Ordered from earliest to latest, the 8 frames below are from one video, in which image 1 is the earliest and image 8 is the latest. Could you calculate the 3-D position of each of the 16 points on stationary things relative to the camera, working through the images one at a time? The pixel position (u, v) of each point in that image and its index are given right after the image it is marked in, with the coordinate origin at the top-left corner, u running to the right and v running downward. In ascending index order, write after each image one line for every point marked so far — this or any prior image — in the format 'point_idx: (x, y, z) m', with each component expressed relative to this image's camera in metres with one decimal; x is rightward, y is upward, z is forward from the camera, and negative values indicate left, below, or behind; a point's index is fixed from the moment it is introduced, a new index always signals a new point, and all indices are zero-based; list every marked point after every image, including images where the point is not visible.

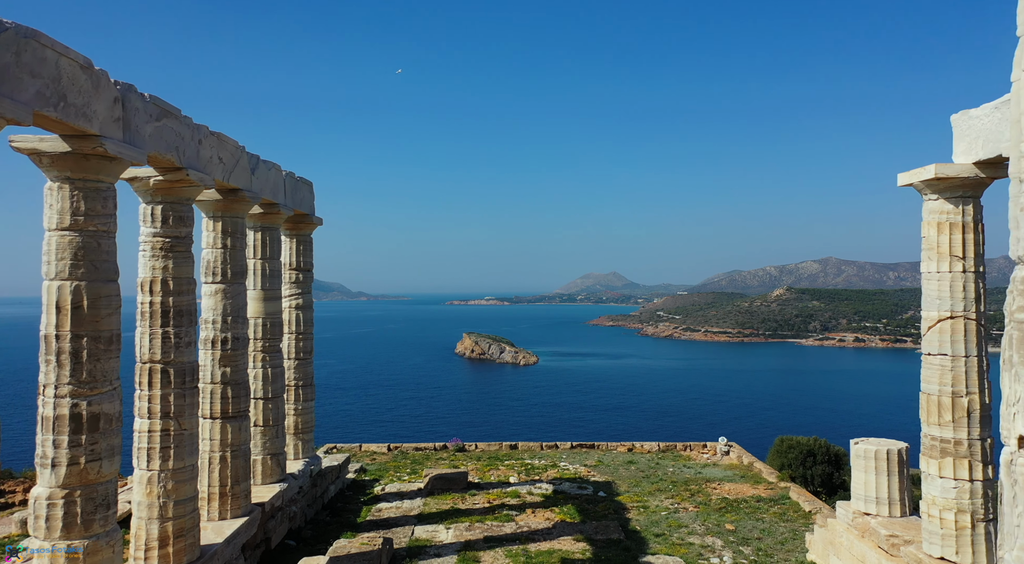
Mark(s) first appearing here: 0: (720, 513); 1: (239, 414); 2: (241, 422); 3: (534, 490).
0: (+4.6, -5.1, +15.9) m
1: (-4.4, -2.2, +11.7) m
2: (-4.4, -2.3, +11.7) m
3: (+0.5, -5.0, +17.4) m
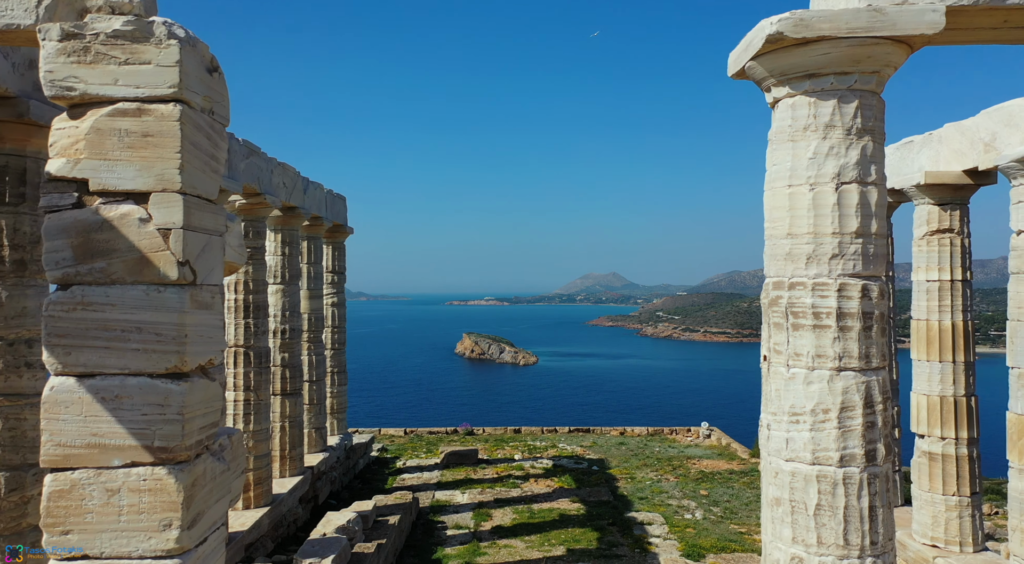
0: (+4.7, -5.1, +18.5) m
1: (-4.3, -2.2, +14.3) m
2: (-4.3, -2.3, +14.3) m
3: (+0.7, -5.1, +20.0) m
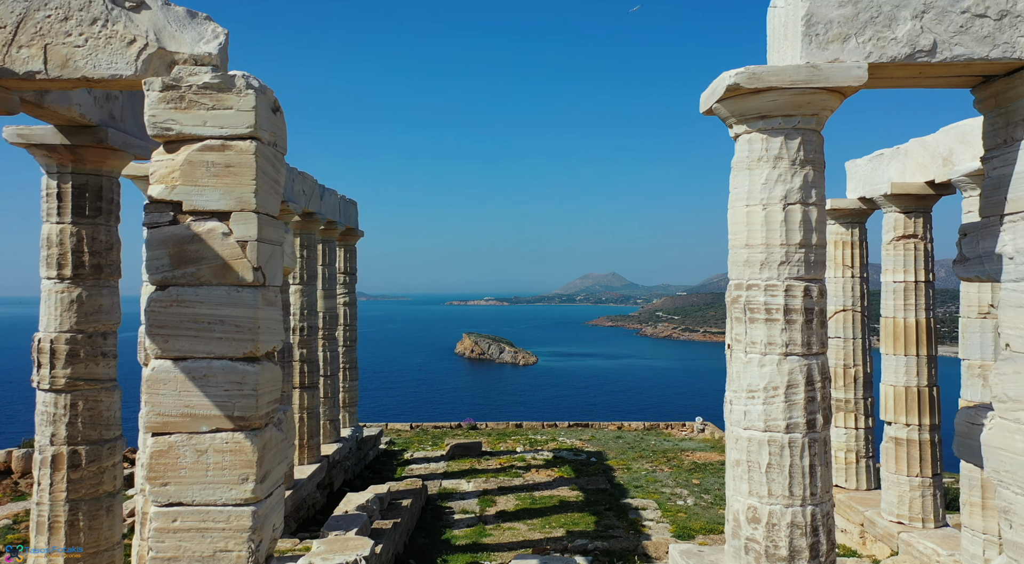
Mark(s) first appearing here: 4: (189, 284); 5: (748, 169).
0: (+4.8, -5.1, +19.5) m
1: (-4.2, -2.2, +15.3) m
2: (-4.2, -2.3, +15.3) m
3: (+0.7, -5.1, +21.0) m
4: (-2.3, 0.0, +5.2) m
5: (+1.8, +0.8, +5.4) m
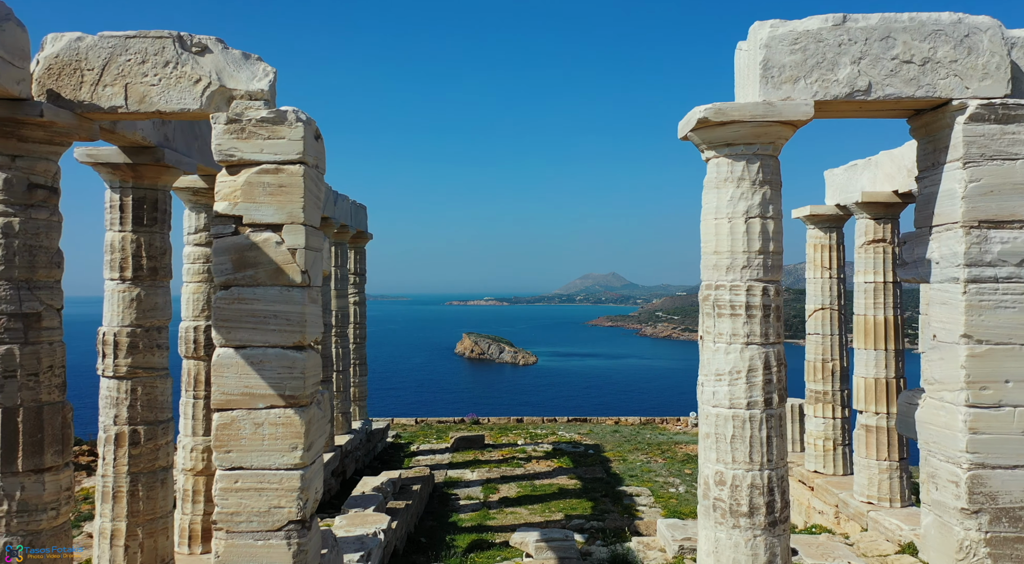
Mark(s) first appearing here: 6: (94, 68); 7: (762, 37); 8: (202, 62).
0: (+4.9, -5.2, +20.5) m
1: (-4.2, -2.2, +16.3) m
2: (-4.2, -2.3, +16.3) m
3: (+0.8, -5.1, +22.0) m
4: (-2.3, 0.0, +6.2) m
5: (+1.8, +0.8, +6.5) m
6: (-3.7, +1.9, +6.4) m
7: (+2.1, +2.1, +6.1) m
8: (-2.8, +2.0, +6.4) m
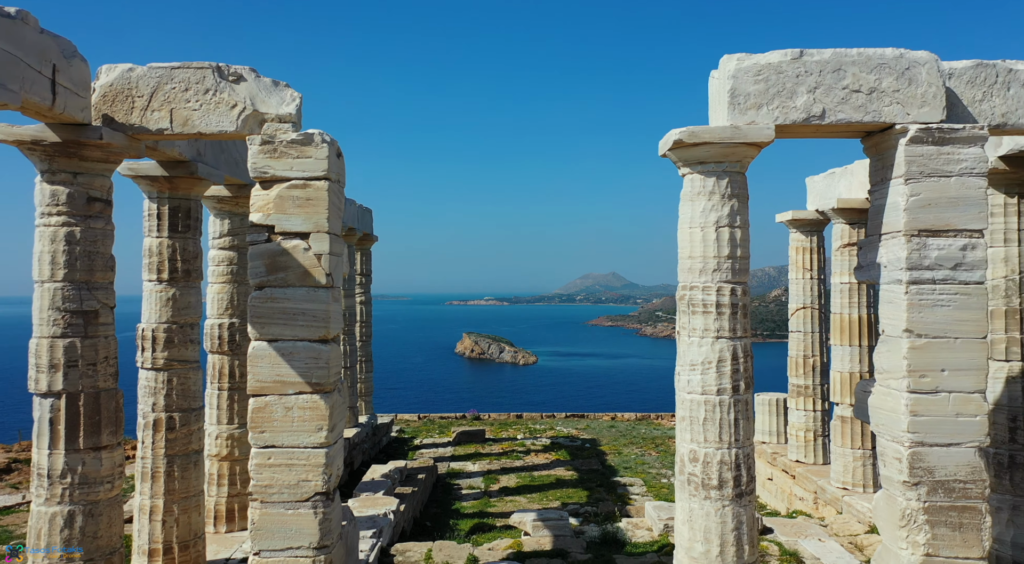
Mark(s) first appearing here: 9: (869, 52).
0: (+4.8, -5.2, +21.4) m
1: (-4.2, -2.2, +17.2) m
2: (-4.2, -2.3, +17.2) m
3: (+0.8, -5.1, +22.9) m
4: (-2.3, 0.0, +7.1) m
5: (+1.8, +0.8, +7.3) m
6: (-3.7, +1.9, +7.3) m
7: (+2.1, +2.1, +7.0) m
8: (-2.8, +1.9, +7.3) m
9: (+3.4, +2.2, +6.9) m
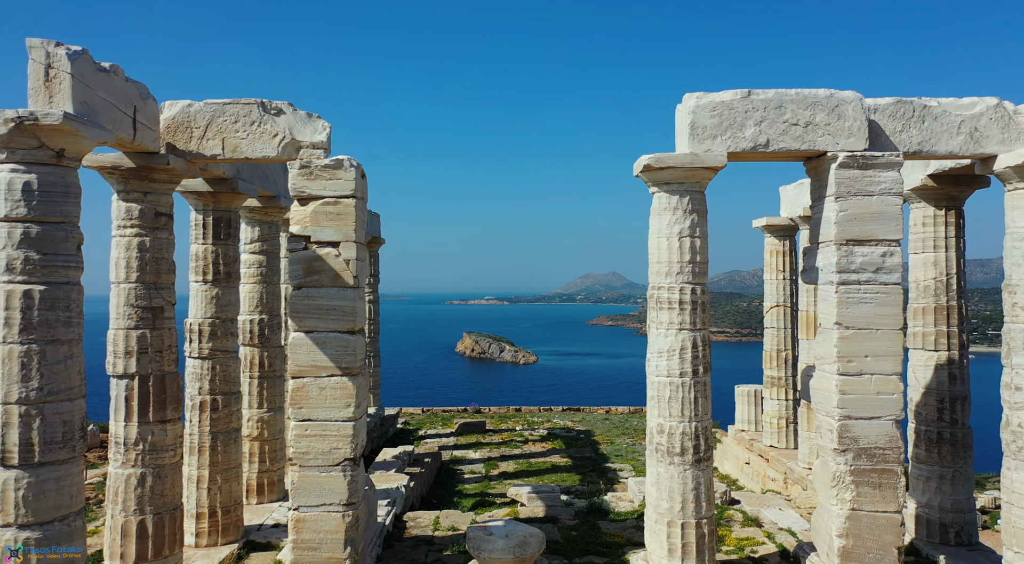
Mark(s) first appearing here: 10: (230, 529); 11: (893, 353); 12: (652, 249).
0: (+4.8, -5.2, +22.8) m
1: (-4.2, -2.2, +18.6) m
2: (-4.2, -2.3, +18.6) m
3: (+0.7, -5.1, +24.3) m
4: (-2.3, 0.0, +8.5) m
5: (+1.8, +0.8, +8.7) m
6: (-3.8, +1.9, +8.7) m
7: (+2.1, +2.1, +8.4) m
8: (-2.8, +1.9, +8.7) m
9: (+3.4, +2.2, +8.3) m
10: (-4.0, -3.5, +10.3) m
11: (+4.3, -0.8, +8.2) m
12: (+1.7, +0.4, +8.8) m
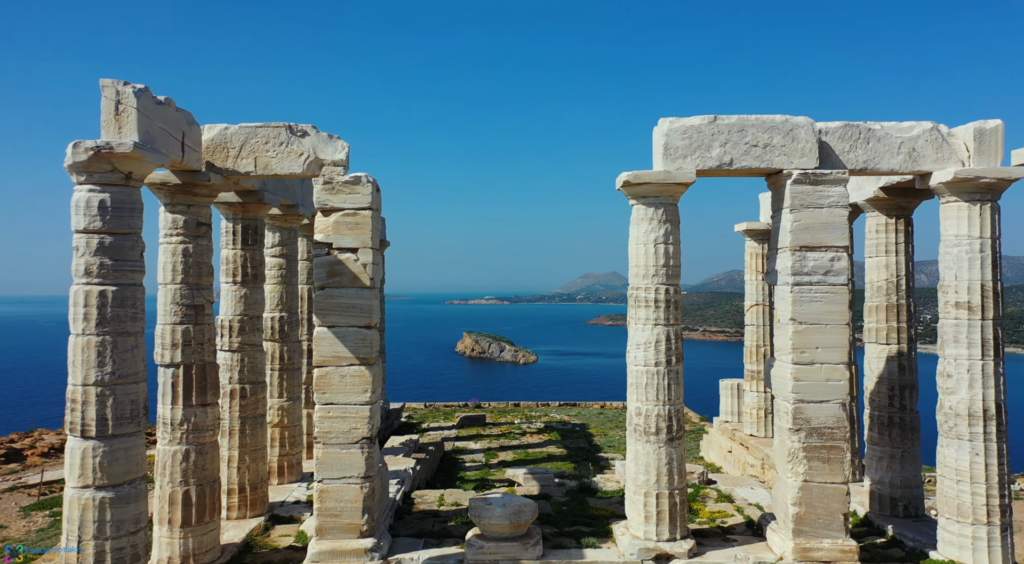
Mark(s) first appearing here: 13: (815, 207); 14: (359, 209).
0: (+4.8, -5.2, +24.0) m
1: (-4.3, -2.2, +19.8) m
2: (-4.3, -2.4, +19.9) m
3: (+0.7, -5.1, +25.5) m
4: (-2.4, -0.1, +9.7) m
5: (+1.7, +0.8, +10.0) m
6: (-3.8, +1.9, +9.9) m
7: (+2.0, +2.0, +9.6) m
8: (-2.9, +1.9, +9.9) m
9: (+3.3, +2.2, +9.6) m
10: (-4.1, -3.5, +11.5) m
11: (+4.3, -0.8, +9.5) m
12: (+1.7, +0.4, +10.1) m
13: (+4.0, +1.0, +9.5) m
14: (-2.1, +1.0, +9.7) m
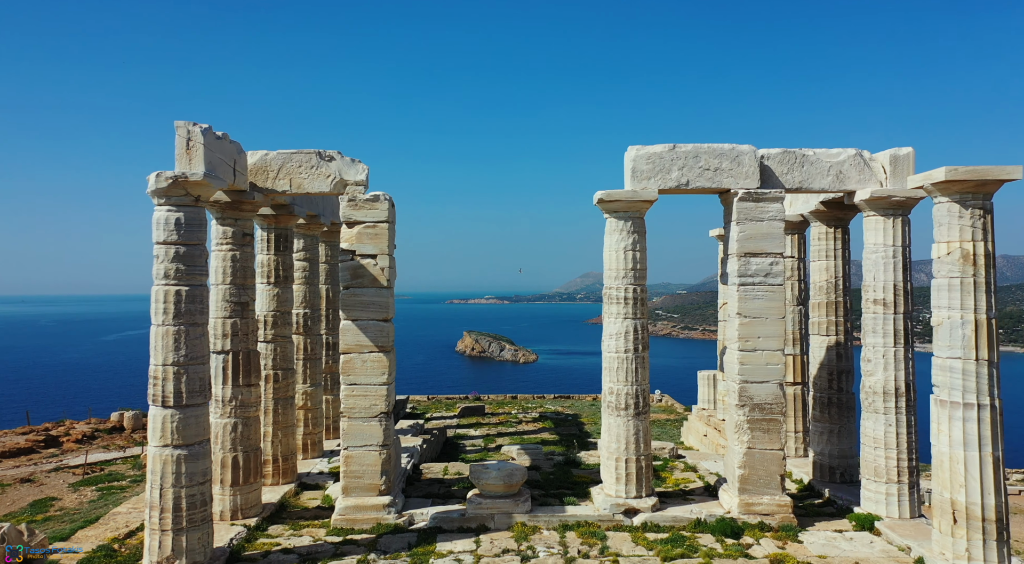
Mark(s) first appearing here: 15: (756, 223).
0: (+4.7, -5.2, +26.0) m
1: (-4.4, -2.2, +21.7) m
2: (-4.4, -2.4, +21.8) m
3: (+0.6, -5.1, +27.5) m
4: (-2.5, -0.1, +11.6) m
5: (+1.6, +0.8, +11.9) m
6: (-3.9, +1.8, +11.8) m
7: (+1.9, +2.0, +11.5) m
8: (-3.0, +1.9, +11.8) m
9: (+3.2, +2.2, +11.5) m
10: (-4.2, -3.6, +13.4) m
11: (+4.2, -0.8, +11.4) m
12: (+1.6, +0.4, +12.0) m
13: (+3.9, +1.0, +11.4) m
14: (-2.2, +1.0, +11.6) m
15: (+3.9, +0.9, +11.4) m
